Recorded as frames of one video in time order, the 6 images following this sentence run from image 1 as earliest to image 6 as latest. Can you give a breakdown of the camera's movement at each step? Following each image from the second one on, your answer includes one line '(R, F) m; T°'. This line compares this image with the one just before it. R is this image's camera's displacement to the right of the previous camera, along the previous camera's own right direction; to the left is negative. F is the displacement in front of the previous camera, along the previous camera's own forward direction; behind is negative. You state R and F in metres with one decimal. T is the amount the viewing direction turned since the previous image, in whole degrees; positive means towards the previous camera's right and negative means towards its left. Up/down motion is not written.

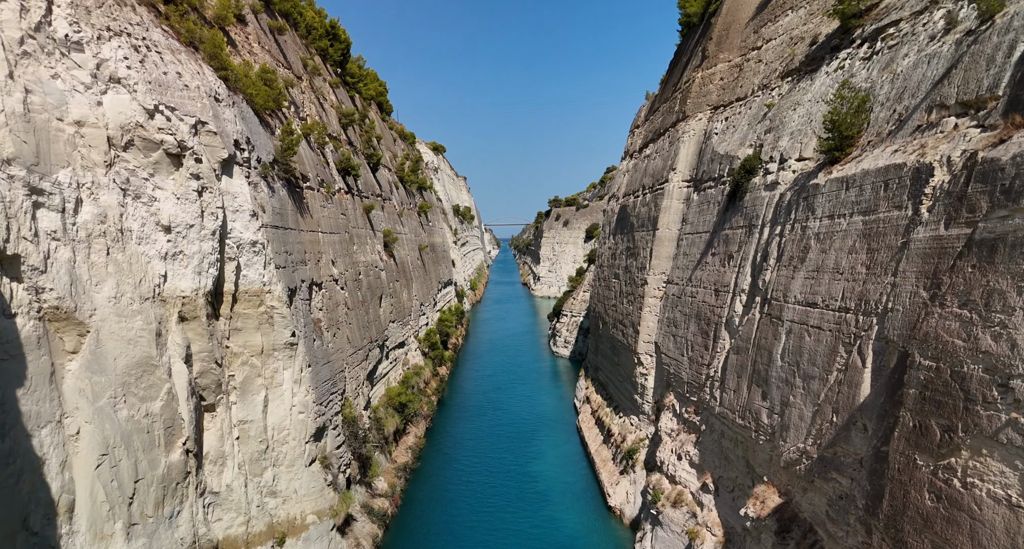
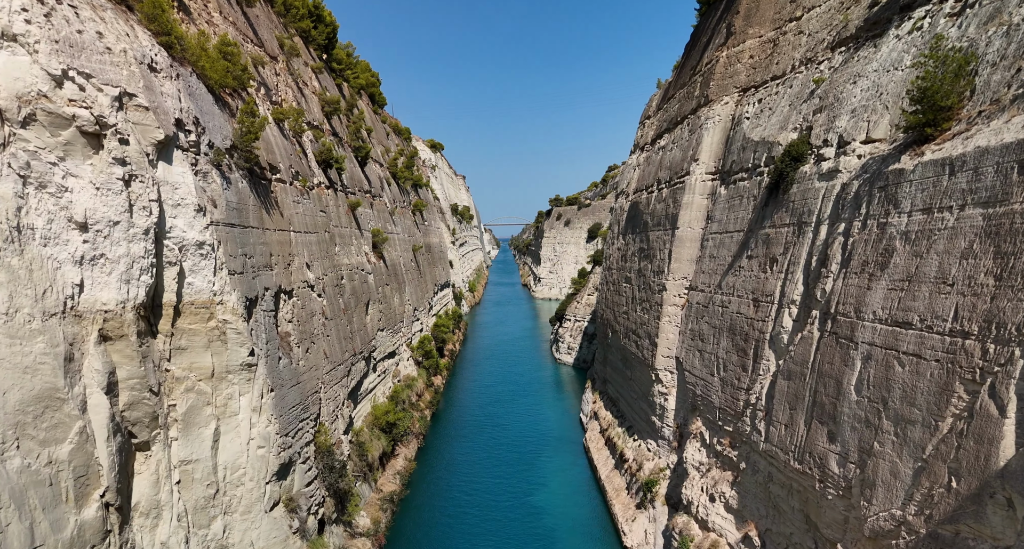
(0.0, +1.7) m; 0°
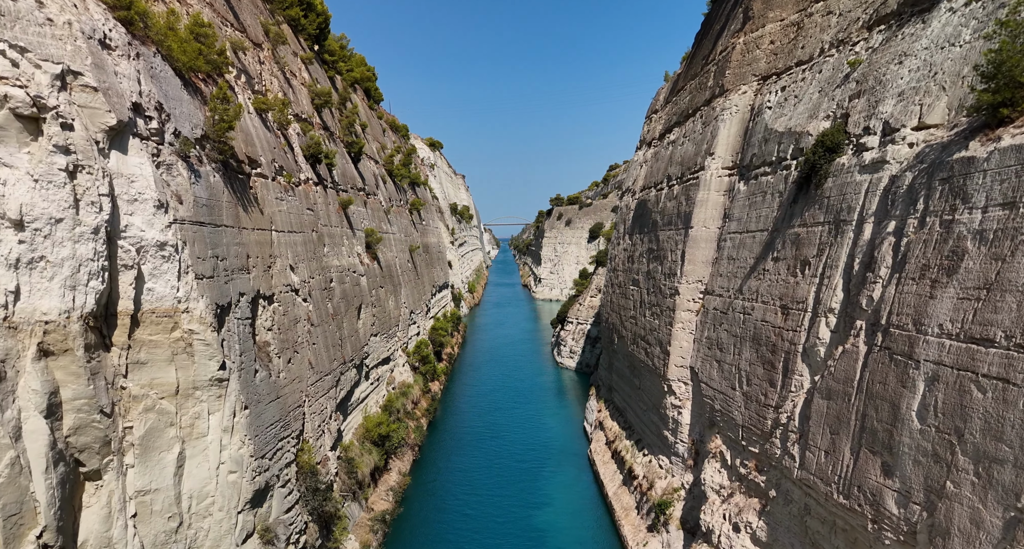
(0.0, +0.9) m; 0°
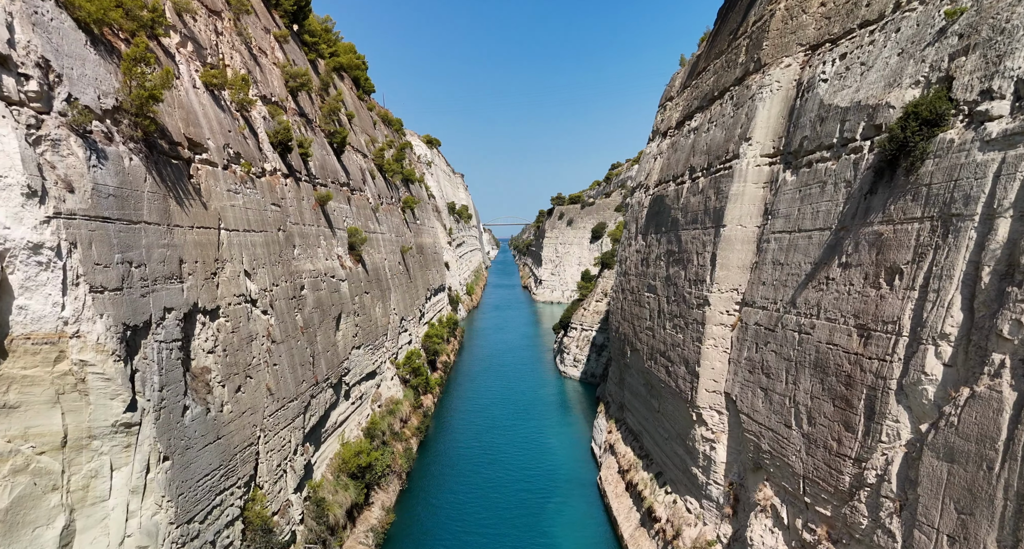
(0.0, +1.8) m; 0°
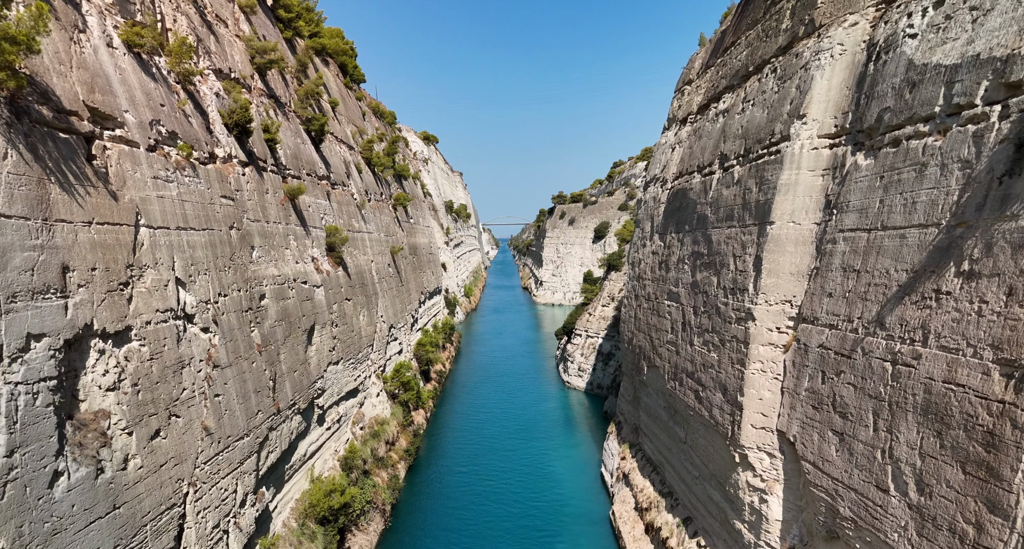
(0.0, +1.9) m; 0°
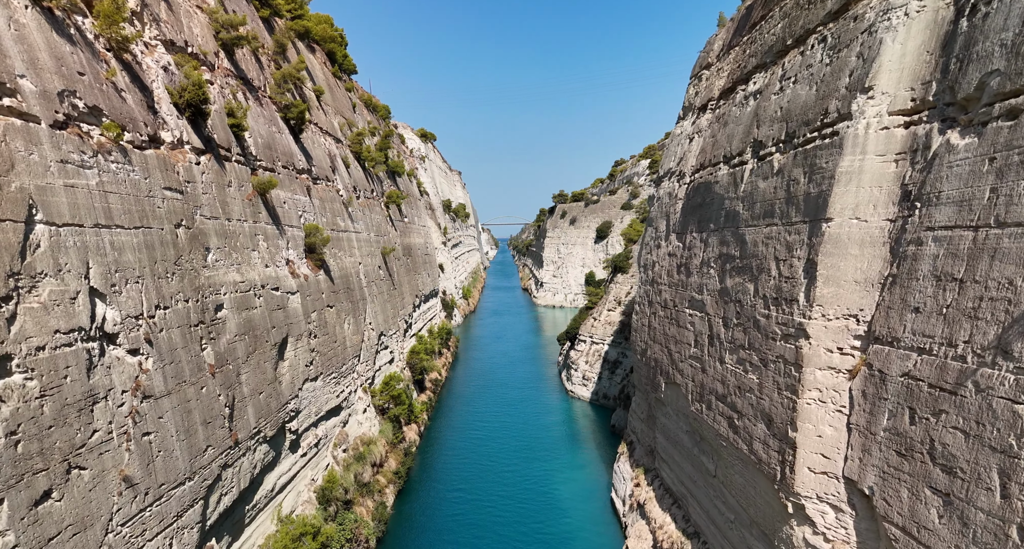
(0.0, +1.5) m; 0°
